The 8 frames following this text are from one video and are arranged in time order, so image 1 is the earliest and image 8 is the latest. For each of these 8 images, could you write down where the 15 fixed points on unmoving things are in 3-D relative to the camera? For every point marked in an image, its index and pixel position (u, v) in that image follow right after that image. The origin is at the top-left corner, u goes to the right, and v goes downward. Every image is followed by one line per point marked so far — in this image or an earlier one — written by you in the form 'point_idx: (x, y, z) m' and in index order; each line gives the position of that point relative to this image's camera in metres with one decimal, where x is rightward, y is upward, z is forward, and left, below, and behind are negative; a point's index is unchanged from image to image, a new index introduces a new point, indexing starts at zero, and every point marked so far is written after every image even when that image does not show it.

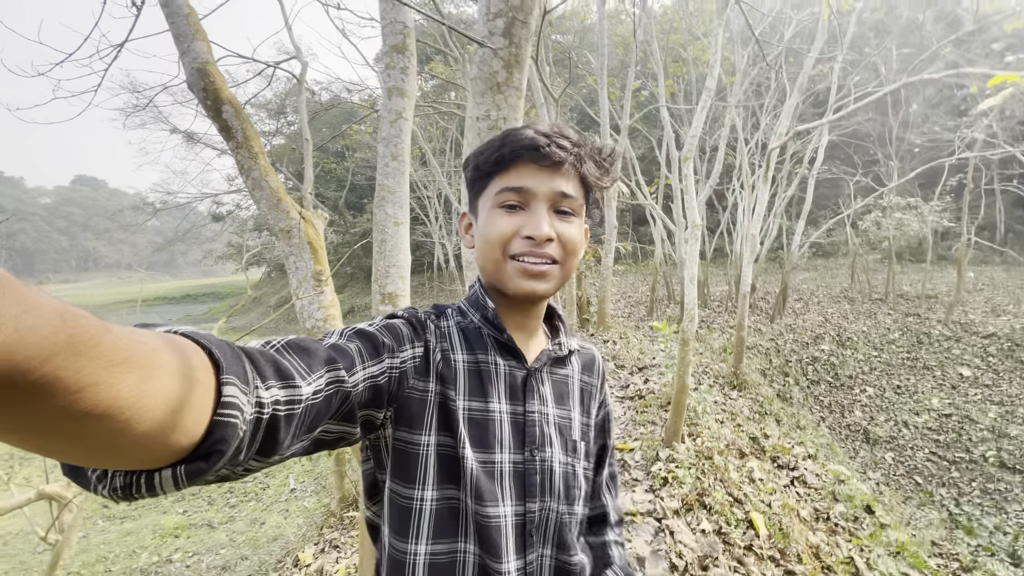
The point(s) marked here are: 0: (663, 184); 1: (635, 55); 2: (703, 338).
0: (+3.6, +2.6, +11.5) m
1: (+2.1, +4.5, +9.0) m
2: (+3.7, -1.0, +9.3) m
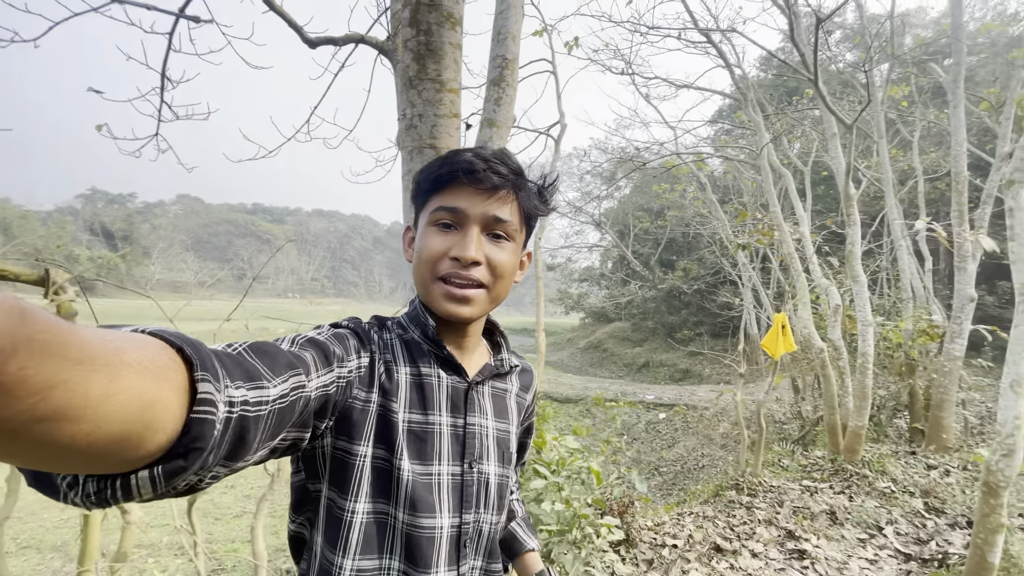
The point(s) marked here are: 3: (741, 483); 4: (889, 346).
0: (+9.2, +0.7, +7.2) m
1: (+6.7, +3.0, +6.2) m
2: (+7.4, -2.5, +5.2) m
3: (+2.7, -2.3, +5.6) m
4: (+5.3, -0.8, +6.8) m
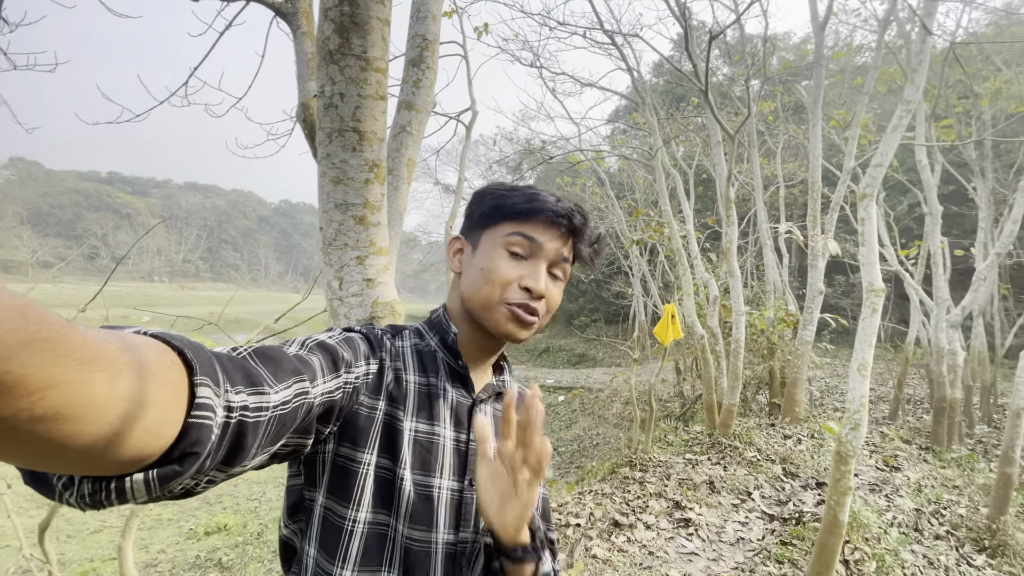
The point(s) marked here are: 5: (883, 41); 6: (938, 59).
0: (+7.6, +0.8, +8.8) m
1: (+5.4, +3.1, +7.4) m
2: (+6.2, -2.4, +6.6) m
3: (+1.5, -2.2, +6.1) m
4: (+3.9, -0.7, +7.7) m
5: (+5.1, +3.4, +6.5) m
6: (+7.8, +4.2, +8.8) m
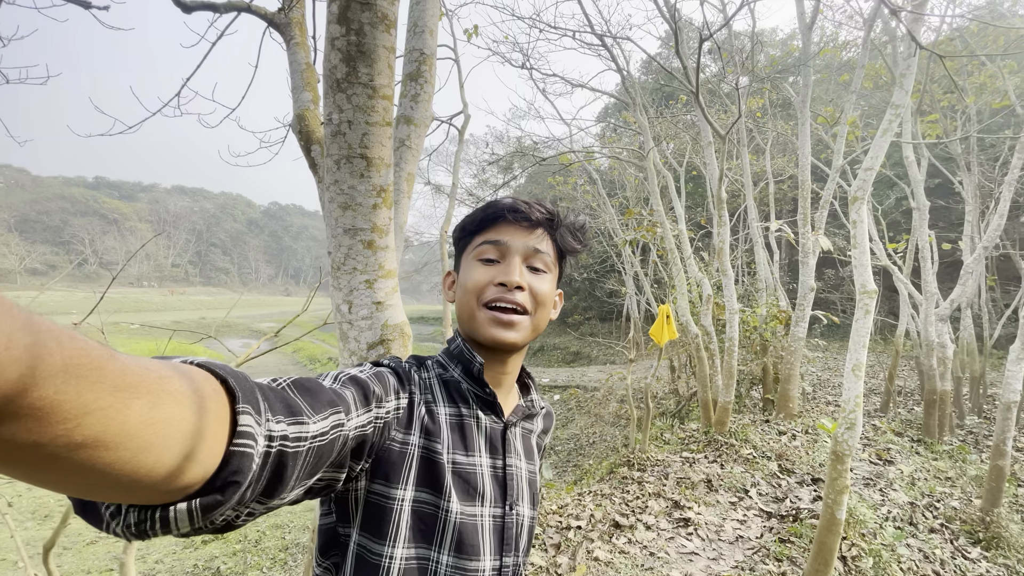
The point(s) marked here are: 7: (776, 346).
0: (+7.5, +0.9, +8.9) m
1: (+5.3, +3.2, +7.4) m
2: (+6.2, -2.4, +6.7) m
3: (+1.5, -2.2, +6.1) m
4: (+3.8, -0.7, +7.8) m
5: (+4.9, +3.4, +6.6) m
6: (+7.6, +4.3, +8.9) m
7: (+4.1, -0.9, +7.5) m
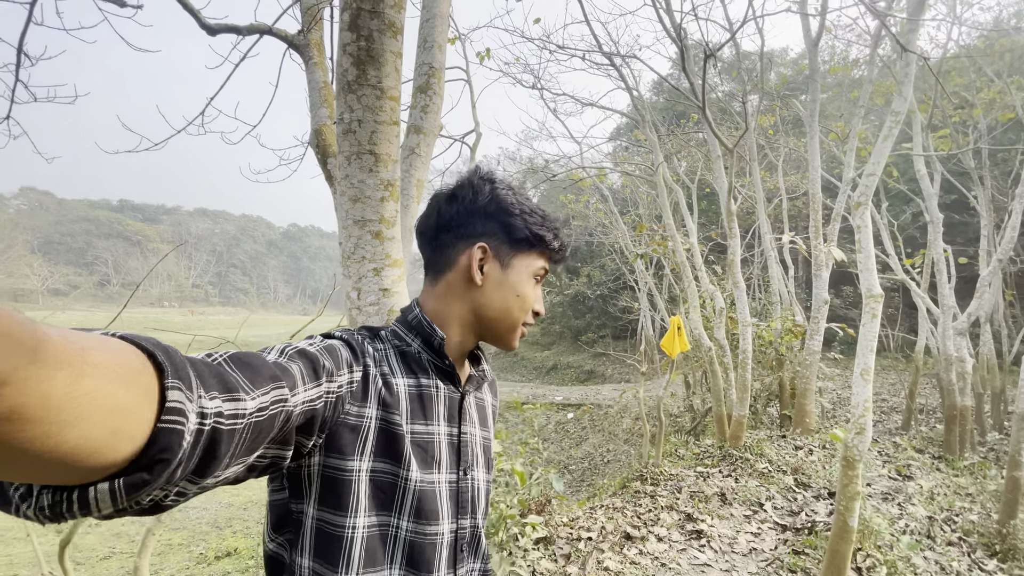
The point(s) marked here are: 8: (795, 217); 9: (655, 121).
0: (+7.7, +0.6, +8.8) m
1: (+5.5, +3.0, +7.5) m
2: (+6.4, -2.5, +6.5) m
3: (+1.6, -2.3, +6.0) m
4: (+4.0, -0.9, +7.7) m
5: (+5.1, +3.2, +6.7) m
6: (+7.8, +4.0, +8.9) m
7: (+4.3, -1.1, +7.4) m
8: (+8.4, +2.1, +14.1) m
9: (+3.1, +3.6, +10.3) m
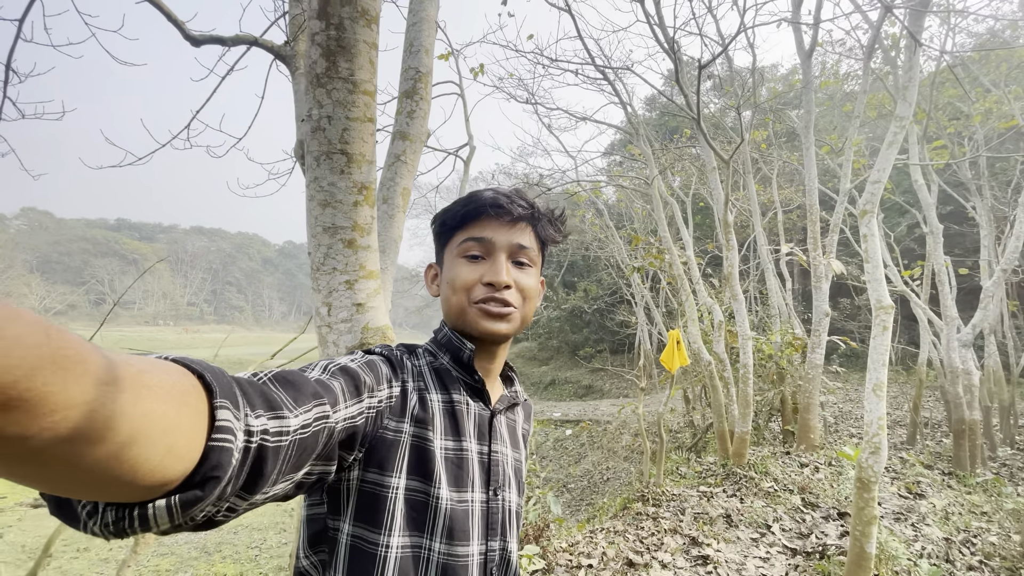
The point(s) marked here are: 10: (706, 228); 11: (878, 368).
0: (+7.6, +0.4, +8.8) m
1: (+5.4, +2.8, +7.5) m
2: (+6.3, -2.7, +6.3) m
3: (+1.6, -2.5, +5.8) m
4: (+4.0, -1.1, +7.6) m
5: (+5.0, +3.1, +6.7) m
6: (+7.7, +3.8, +8.9) m
7: (+4.3, -1.3, +7.3) m
8: (+8.3, +1.7, +14.2) m
9: (+3.0, +3.3, +10.3) m
10: (+6.1, +1.9, +15.0) m
11: (+2.7, -0.6, +3.6) m
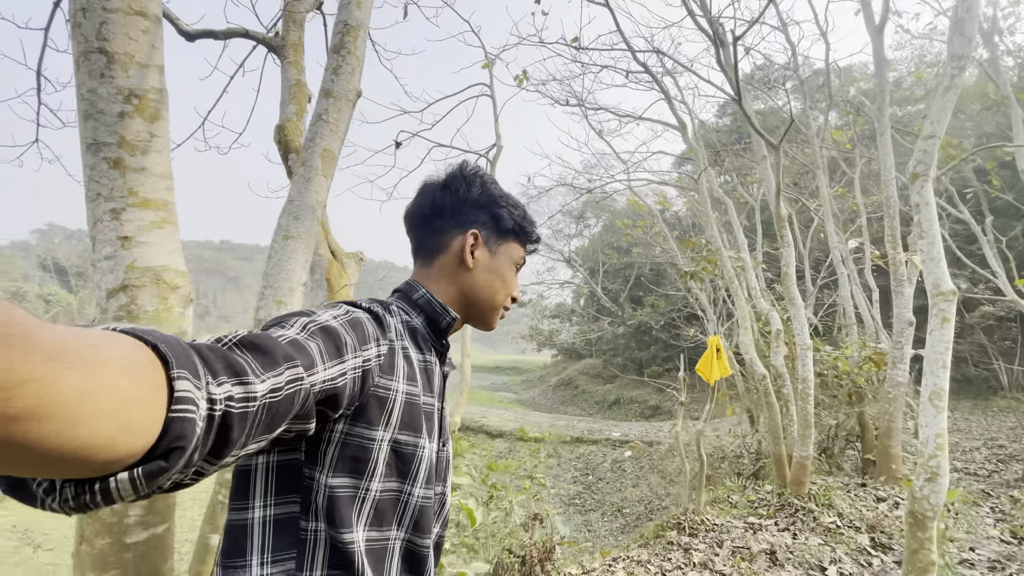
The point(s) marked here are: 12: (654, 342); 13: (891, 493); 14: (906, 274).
0: (+8.4, +0.2, +7.4) m
1: (+6.0, +2.7, +6.5) m
2: (+6.7, -2.8, +5.1) m
3: (+2.0, -2.6, +5.3) m
4: (+4.6, -1.2, +6.7) m
5: (+5.5, +3.0, +5.8) m
6: (+8.5, +3.6, +7.7) m
7: (+4.8, -1.4, +6.4) m
8: (+9.8, +1.4, +12.7) m
9: (+4.0, +3.1, +9.7) m
10: (+7.7, +1.5, +13.8) m
11: (+2.8, -0.6, +2.9) m
12: (+5.6, -2.2, +19.2) m
13: (+4.3, -2.3, +5.3) m
14: (+4.5, +0.1, +5.5) m
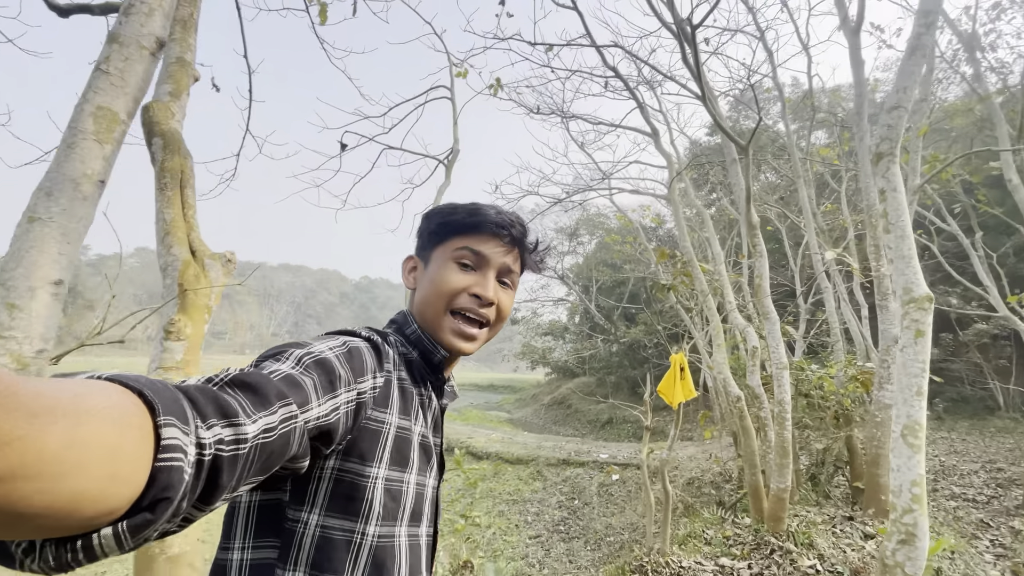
0: (+8.0, 0.0, +7.1) m
1: (+5.6, +2.5, +6.3) m
2: (+6.3, -2.9, +4.7) m
3: (+1.6, -2.7, +4.8) m
4: (+4.1, -1.4, +6.3) m
5: (+5.1, +2.8, +5.6) m
6: (+8.1, +3.4, +7.5) m
7: (+4.4, -1.6, +6.0) m
8: (+9.3, +0.9, +12.4) m
9: (+3.6, +2.8, +9.5) m
10: (+7.3, +1.0, +13.6) m
11: (+2.4, -0.6, +2.6) m
12: (+5.1, -2.8, +18.8) m
13: (+3.9, -2.5, +4.9) m
14: (+4.1, 0.0, +5.1) m
